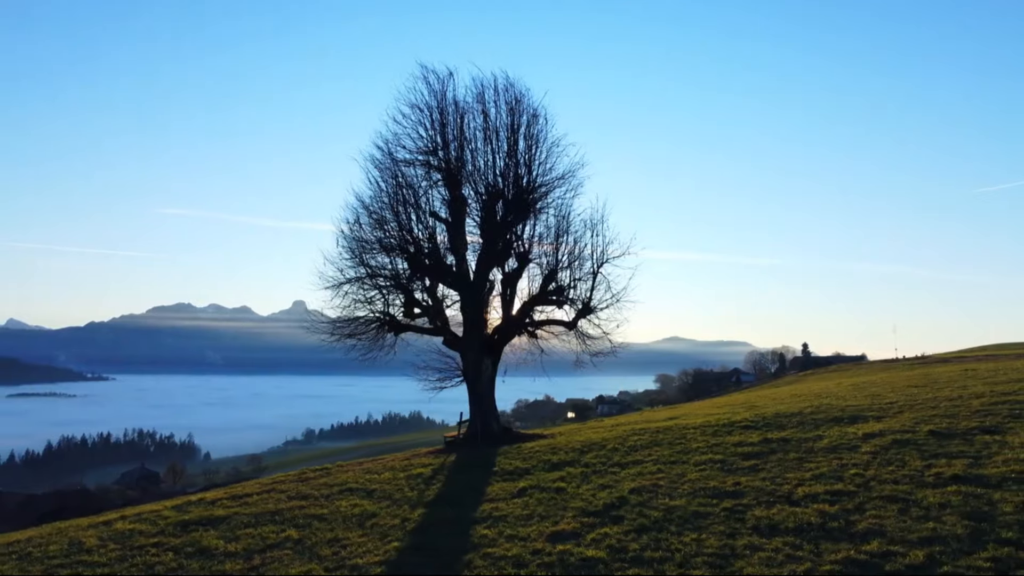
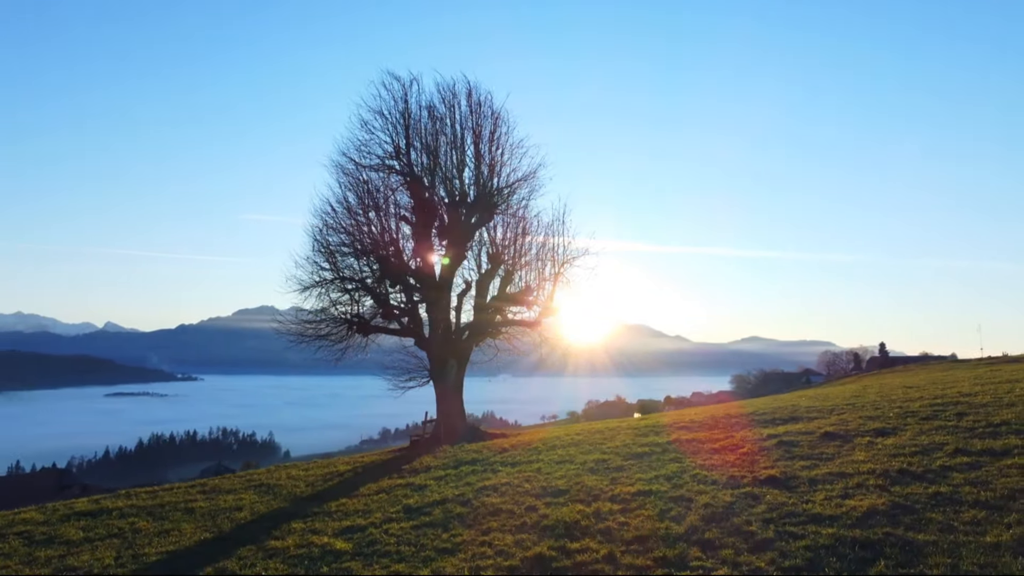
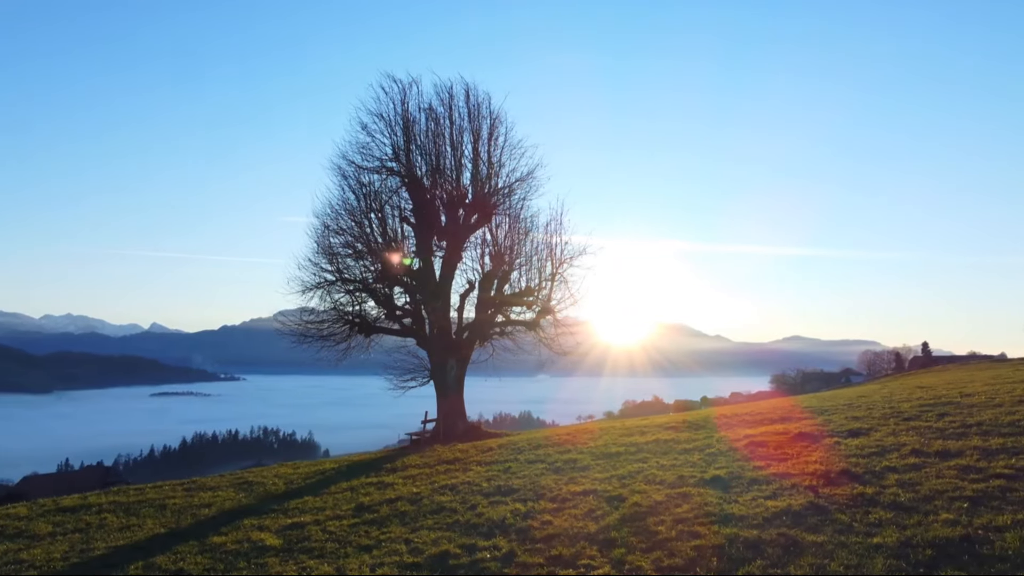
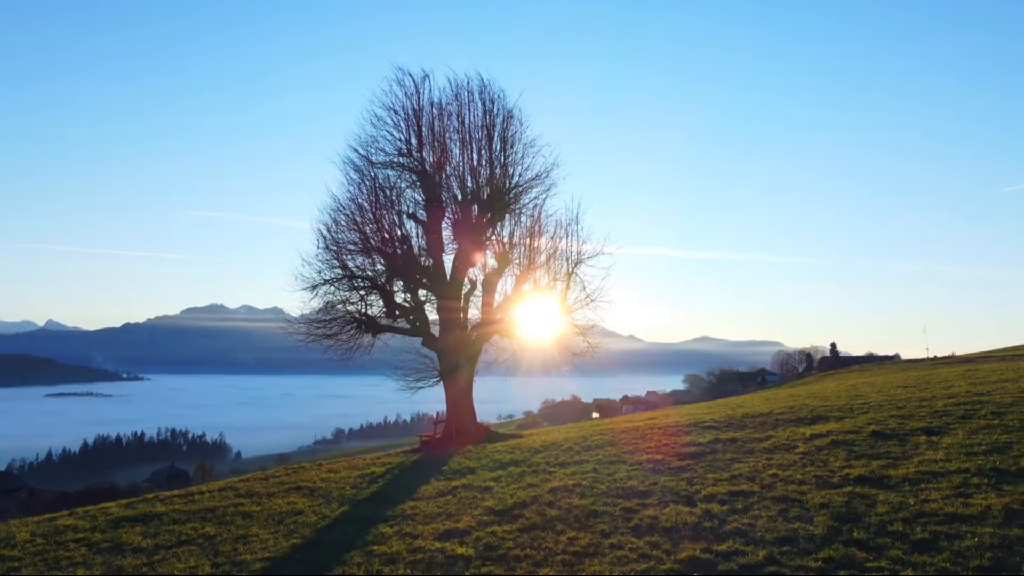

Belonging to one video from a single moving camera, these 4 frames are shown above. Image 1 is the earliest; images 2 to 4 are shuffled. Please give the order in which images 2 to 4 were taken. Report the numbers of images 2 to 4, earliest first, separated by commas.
4, 2, 3
